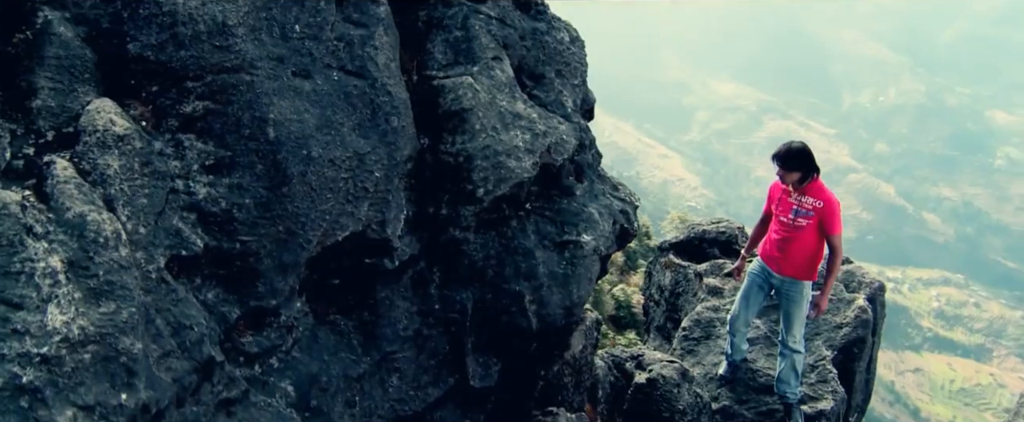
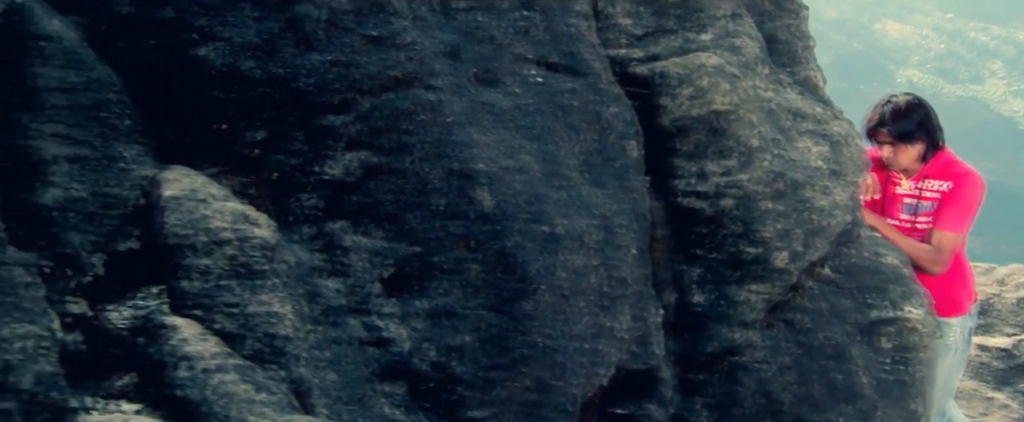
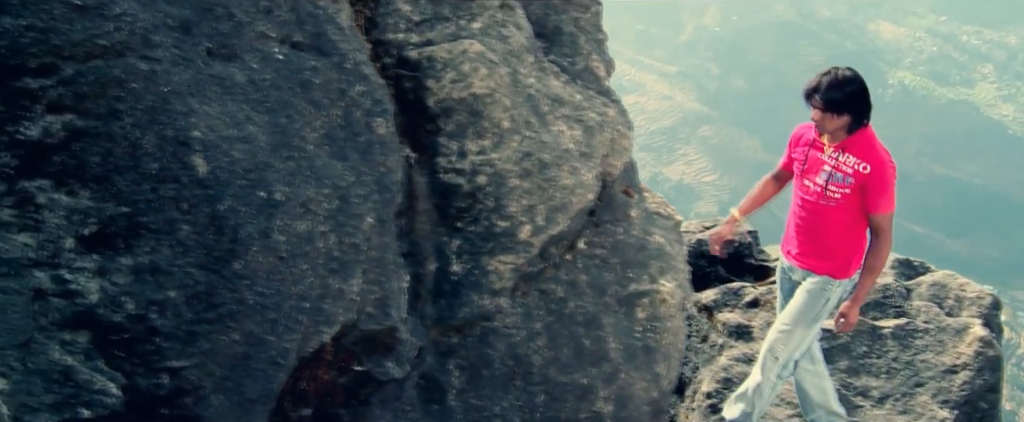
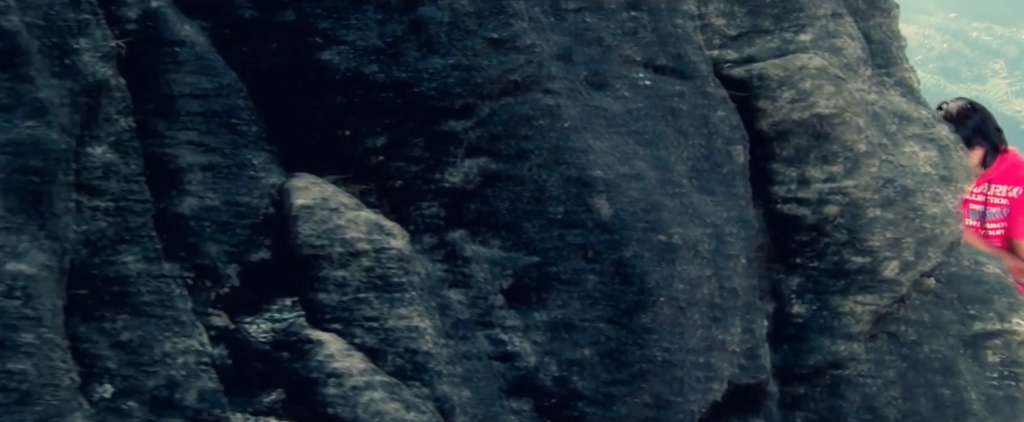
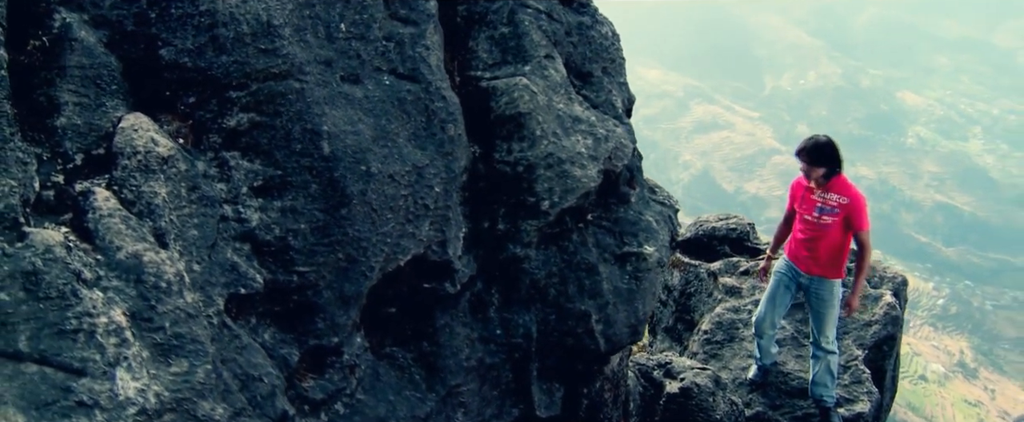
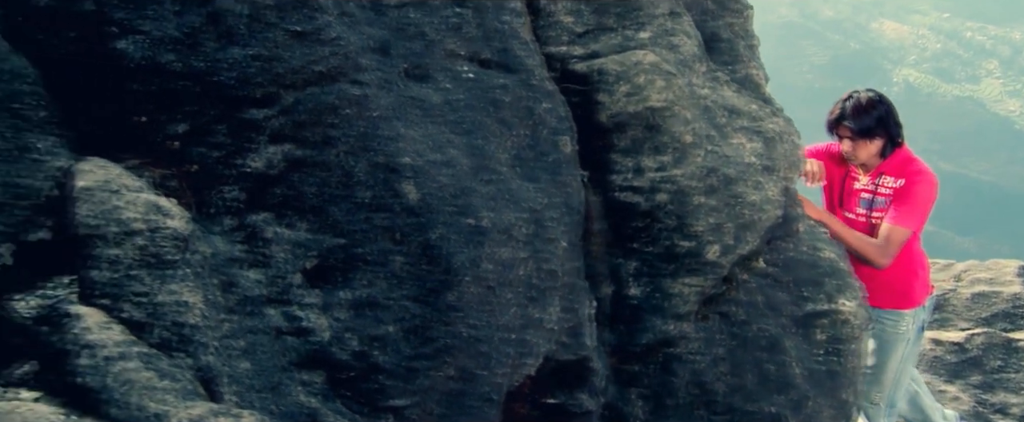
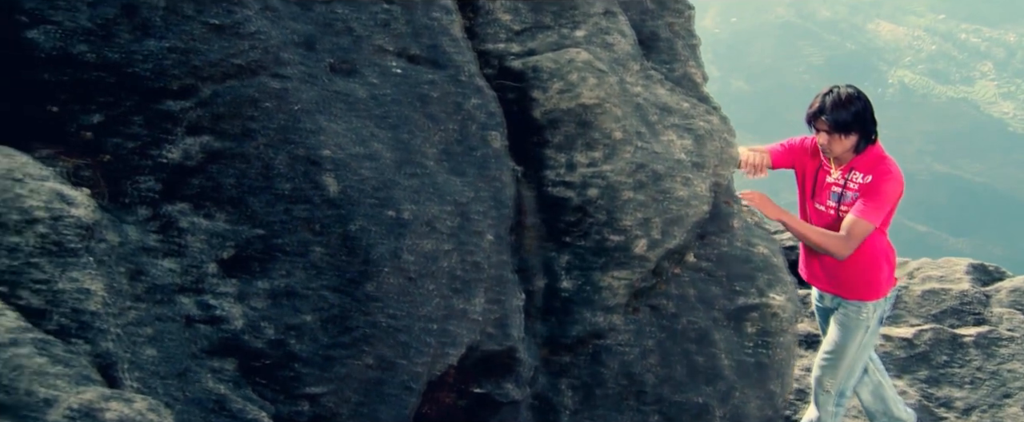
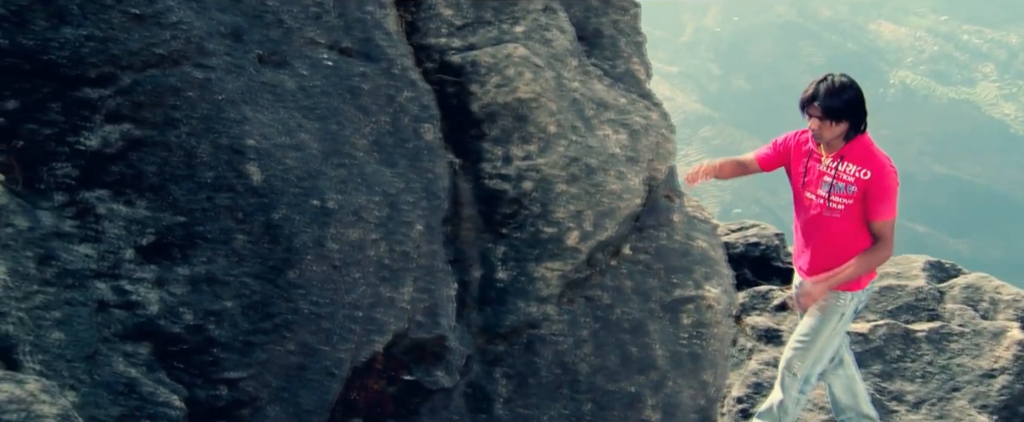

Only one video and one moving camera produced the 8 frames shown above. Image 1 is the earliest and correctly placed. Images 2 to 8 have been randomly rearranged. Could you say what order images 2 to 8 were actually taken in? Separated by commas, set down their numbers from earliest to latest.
5, 3, 8, 7, 6, 2, 4
